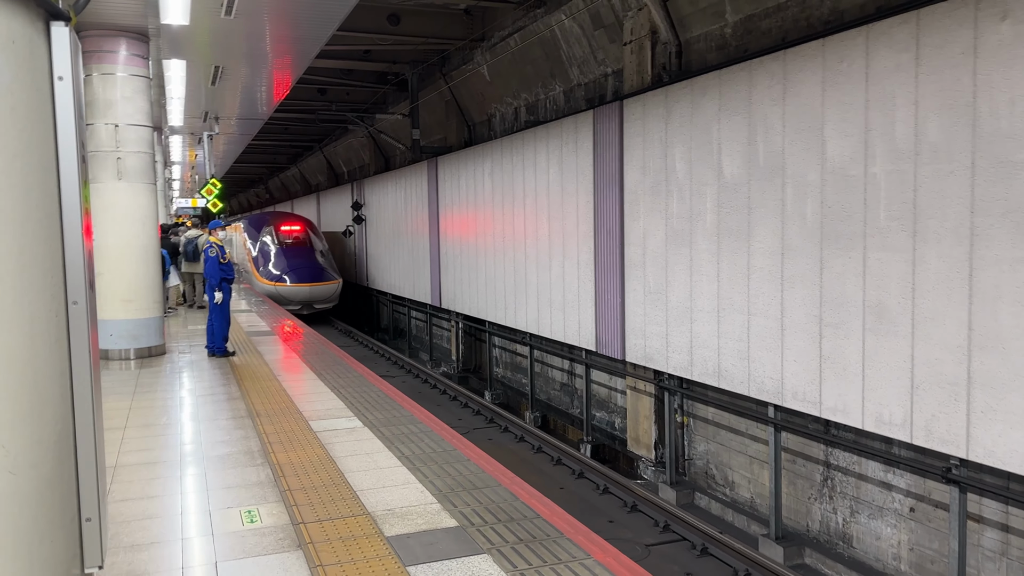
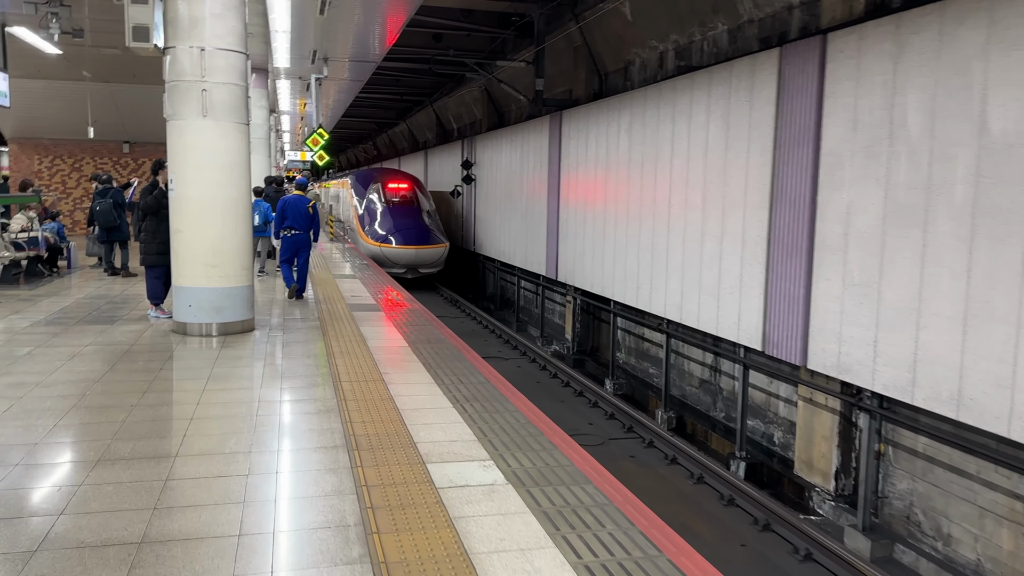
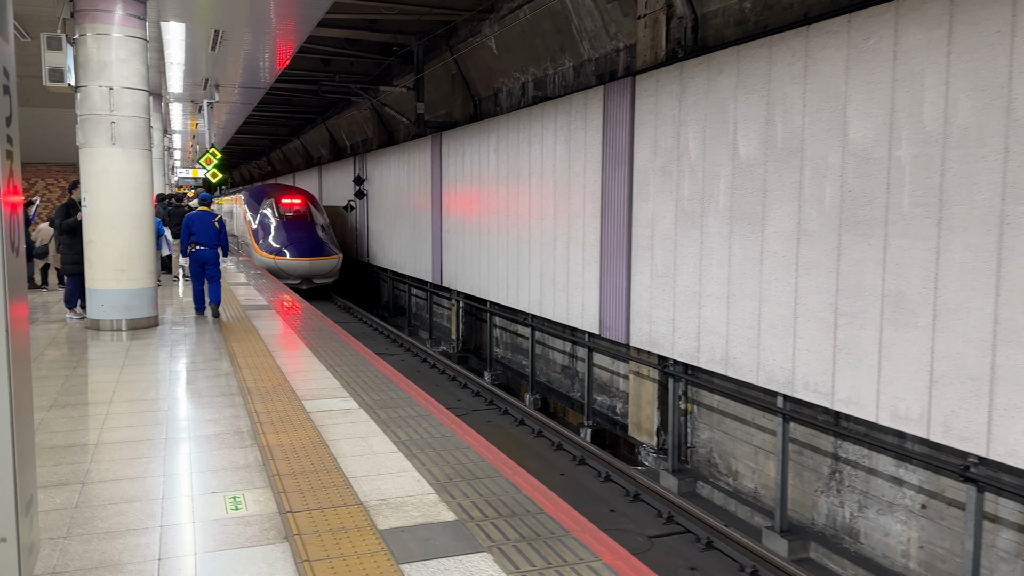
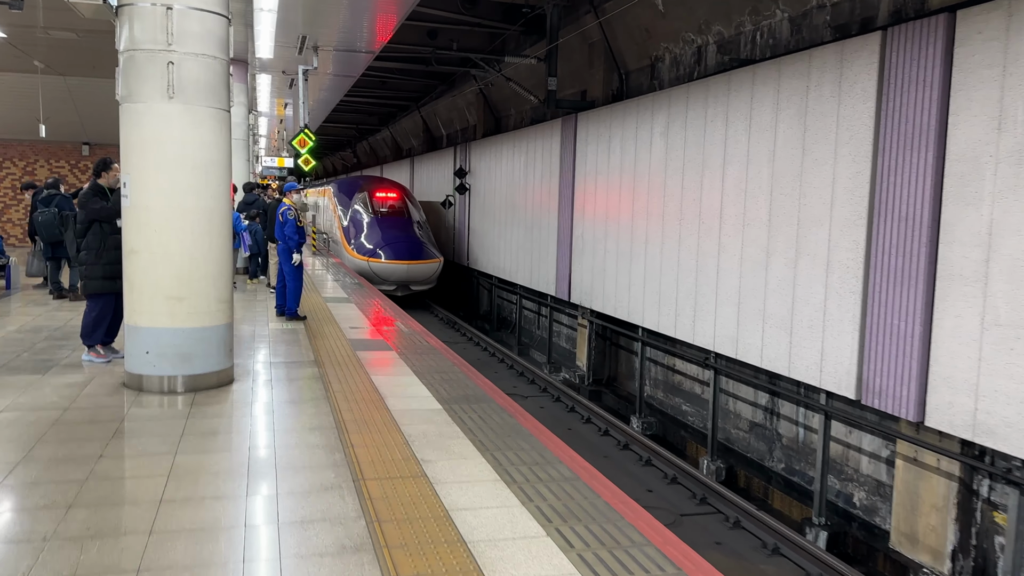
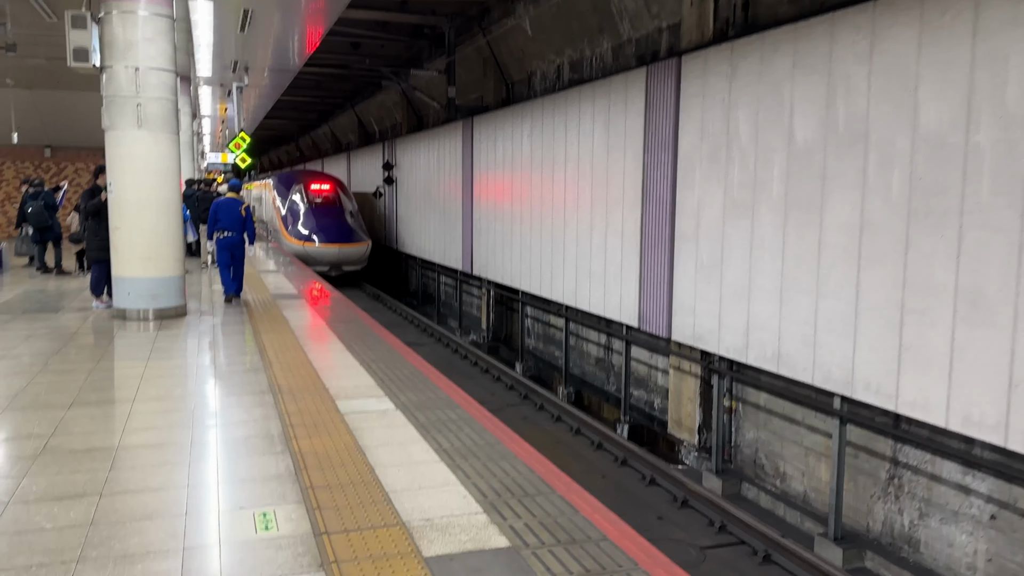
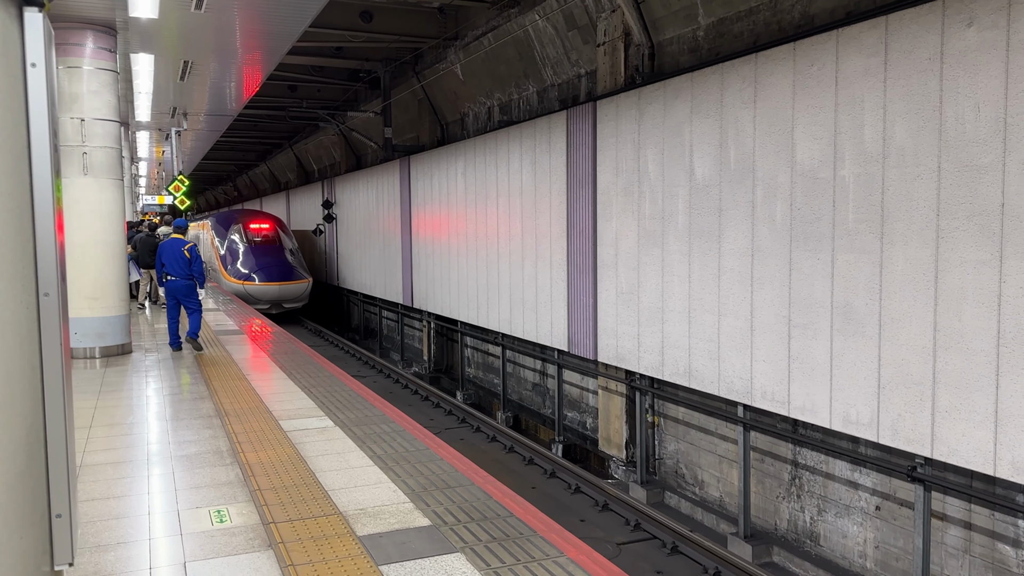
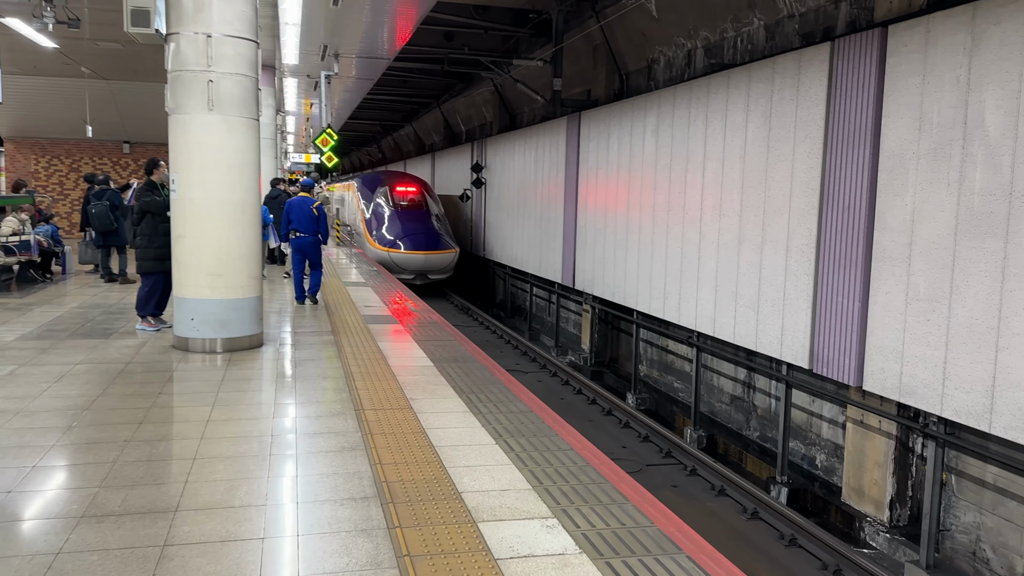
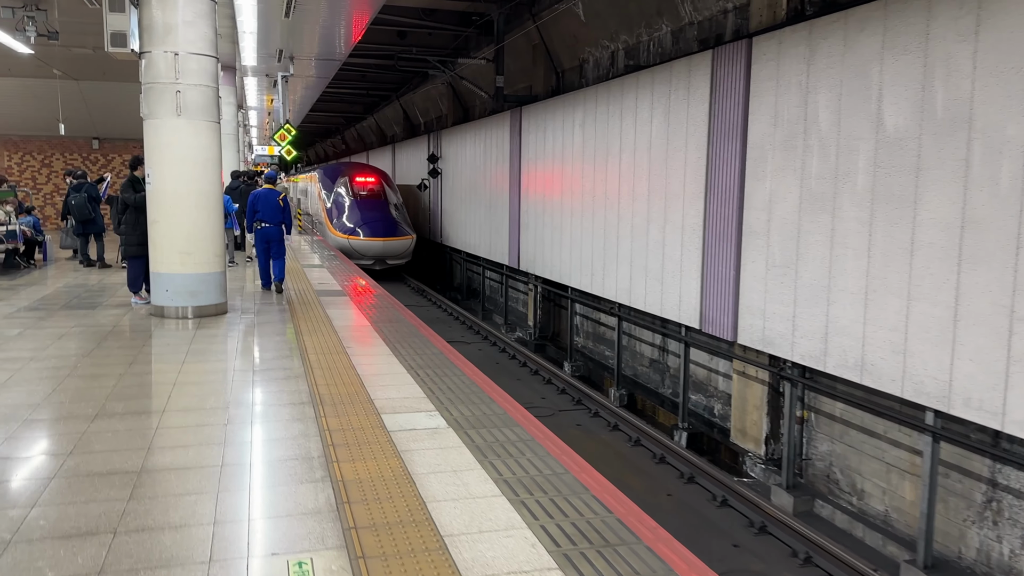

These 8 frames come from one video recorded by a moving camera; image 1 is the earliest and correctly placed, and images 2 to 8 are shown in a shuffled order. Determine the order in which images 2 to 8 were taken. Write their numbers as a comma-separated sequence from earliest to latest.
6, 3, 5, 8, 2, 7, 4
